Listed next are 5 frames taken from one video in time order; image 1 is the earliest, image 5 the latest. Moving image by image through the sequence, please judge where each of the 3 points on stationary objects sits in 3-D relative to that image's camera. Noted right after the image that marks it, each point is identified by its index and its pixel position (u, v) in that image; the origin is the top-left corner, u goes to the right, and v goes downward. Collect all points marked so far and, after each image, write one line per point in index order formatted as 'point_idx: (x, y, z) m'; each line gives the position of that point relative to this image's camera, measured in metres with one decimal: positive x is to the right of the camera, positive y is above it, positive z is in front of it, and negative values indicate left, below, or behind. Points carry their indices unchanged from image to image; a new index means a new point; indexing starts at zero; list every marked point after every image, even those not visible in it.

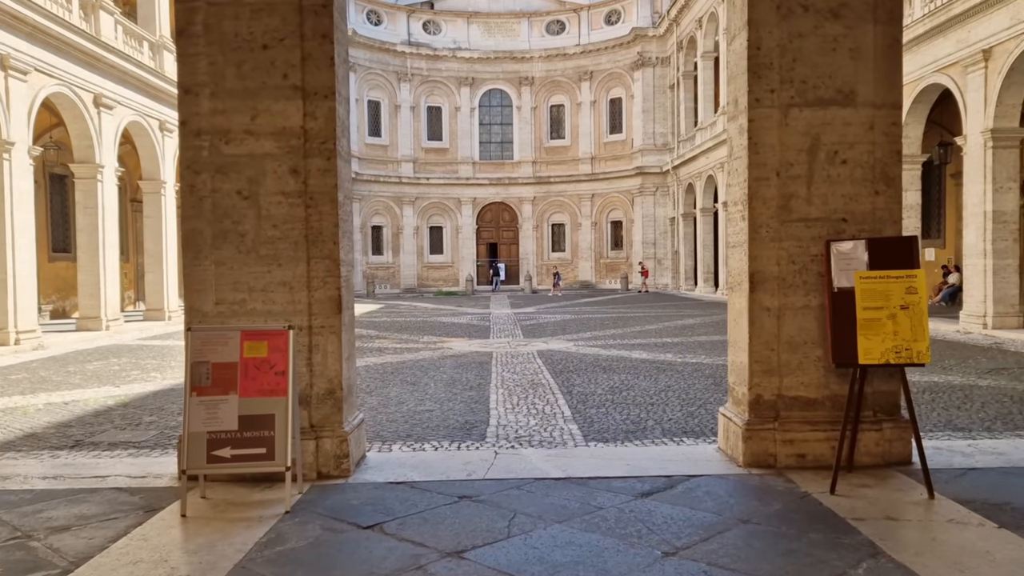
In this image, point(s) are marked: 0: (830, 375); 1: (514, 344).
0: (+1.8, -0.5, +4.8) m
1: (0.0, -1.0, +15.0) m
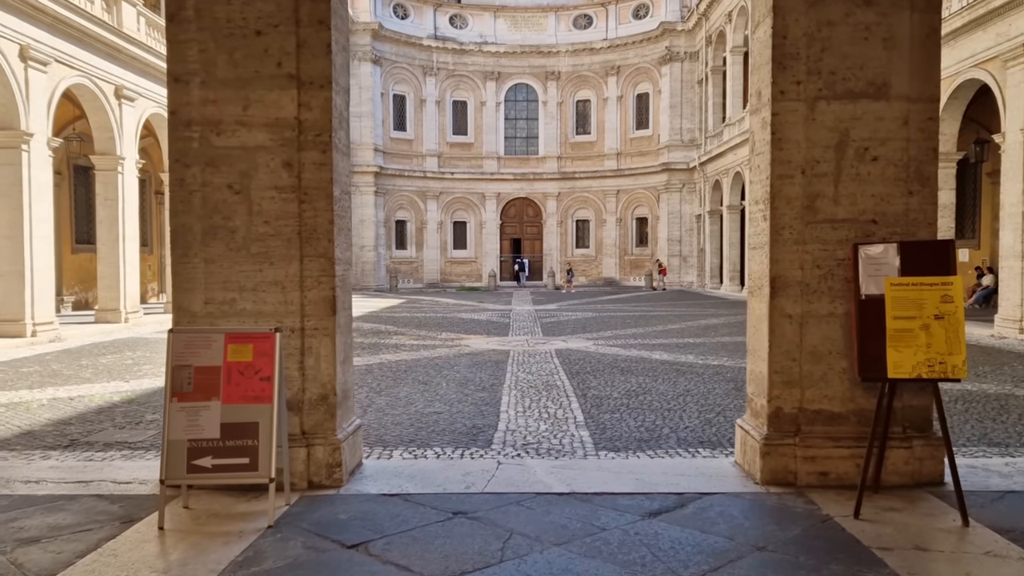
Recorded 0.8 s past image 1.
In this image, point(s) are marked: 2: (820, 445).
0: (+1.8, -0.5, +4.4) m
1: (+0.4, -1.0, +14.8) m
2: (+1.6, -0.8, +4.4) m
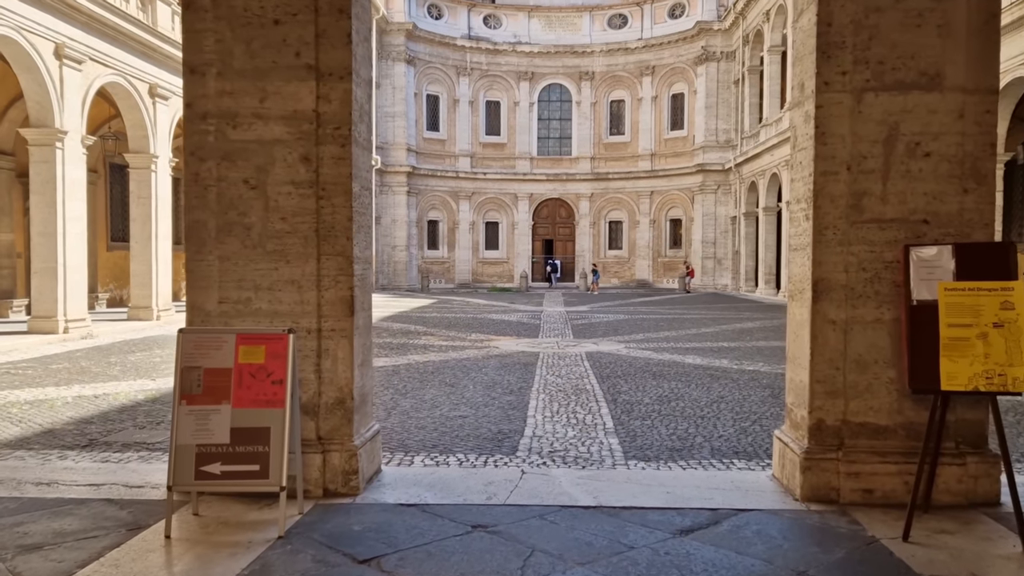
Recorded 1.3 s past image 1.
0: (+2.0, -0.6, +4.1) m
1: (+0.9, -1.0, +14.5) m
2: (+1.8, -0.9, +4.1) m
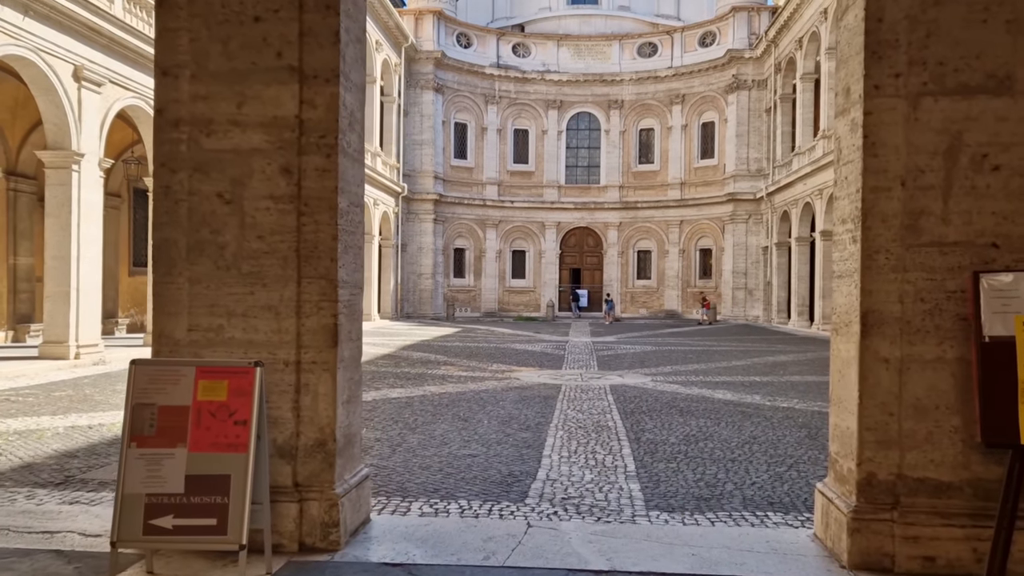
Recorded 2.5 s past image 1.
0: (+2.0, -0.7, +3.6) m
1: (+1.2, -1.5, +13.9) m
2: (+1.8, -1.0, +3.6) m
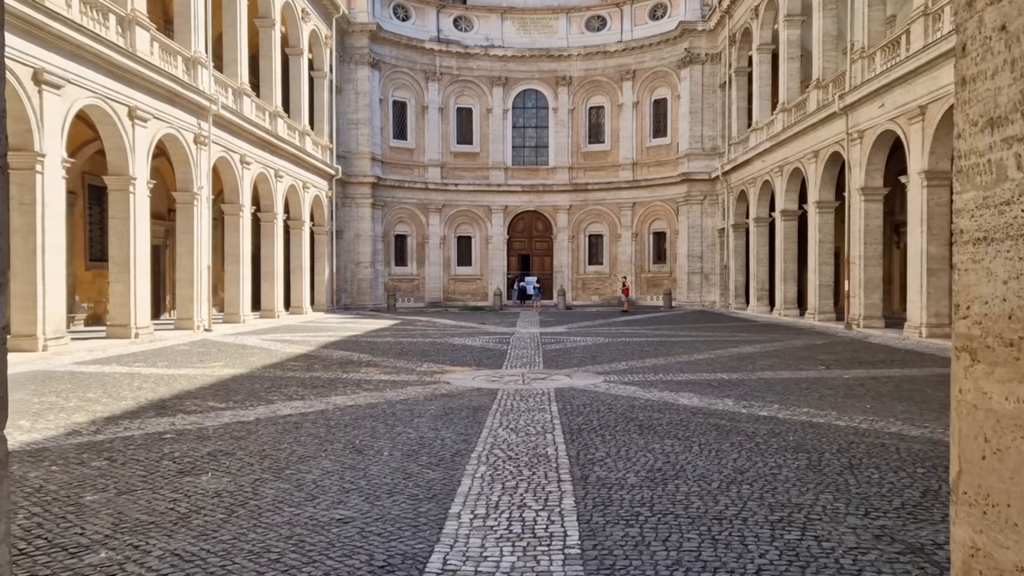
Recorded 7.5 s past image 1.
0: (+1.5, -0.6, +1.5) m
1: (+0.2, -1.3, +11.9) m
2: (+1.3, -0.9, +1.5) m
